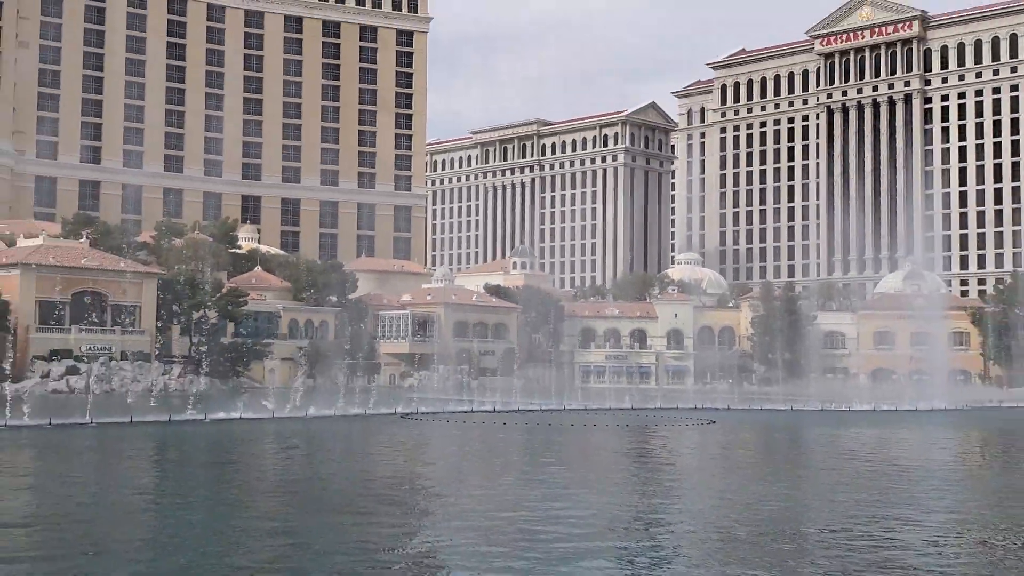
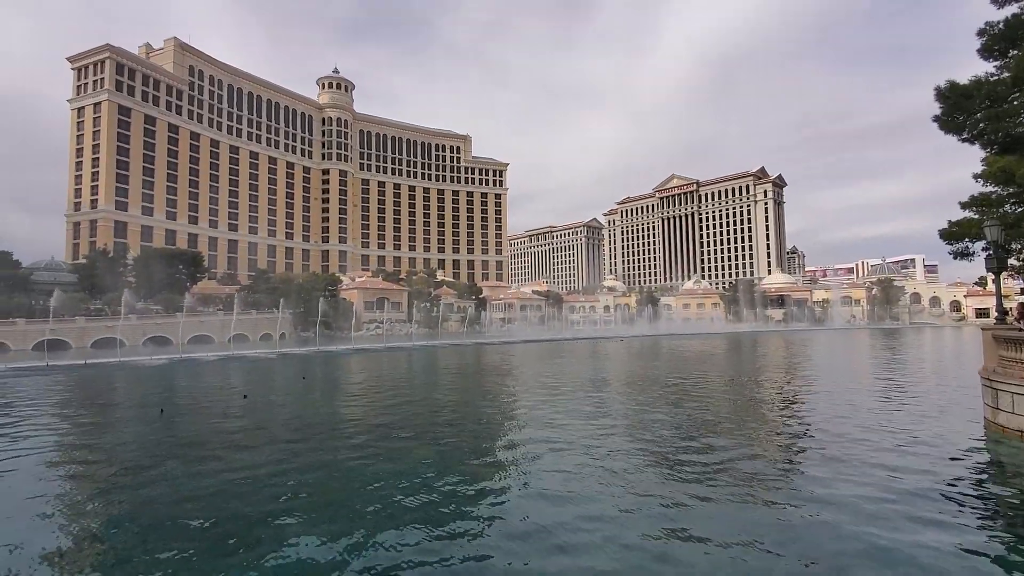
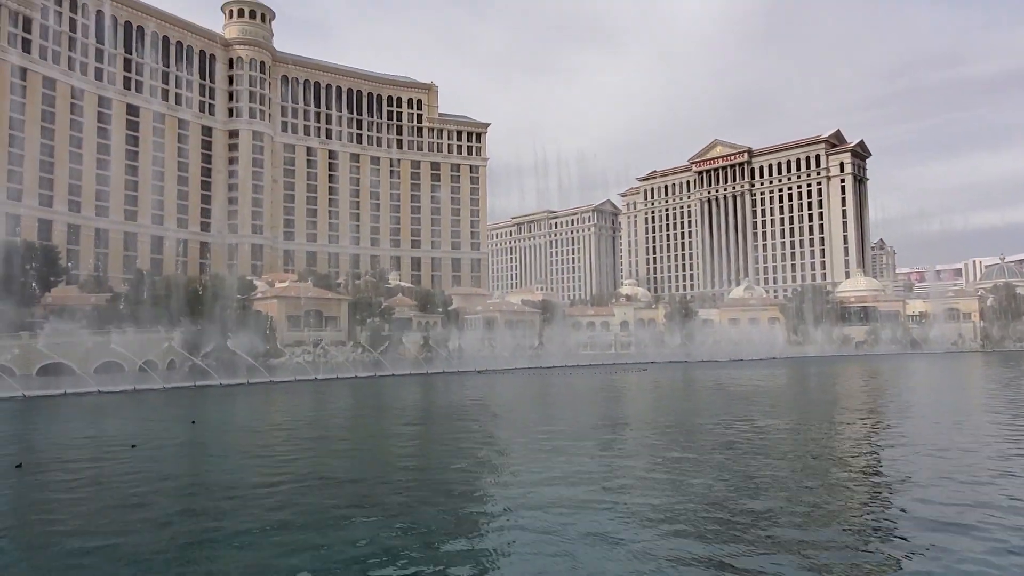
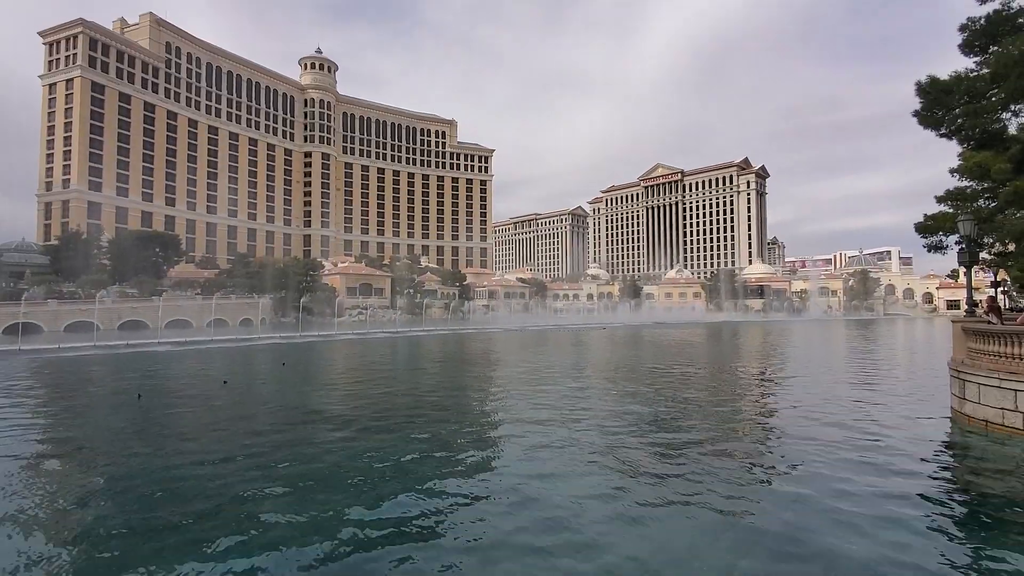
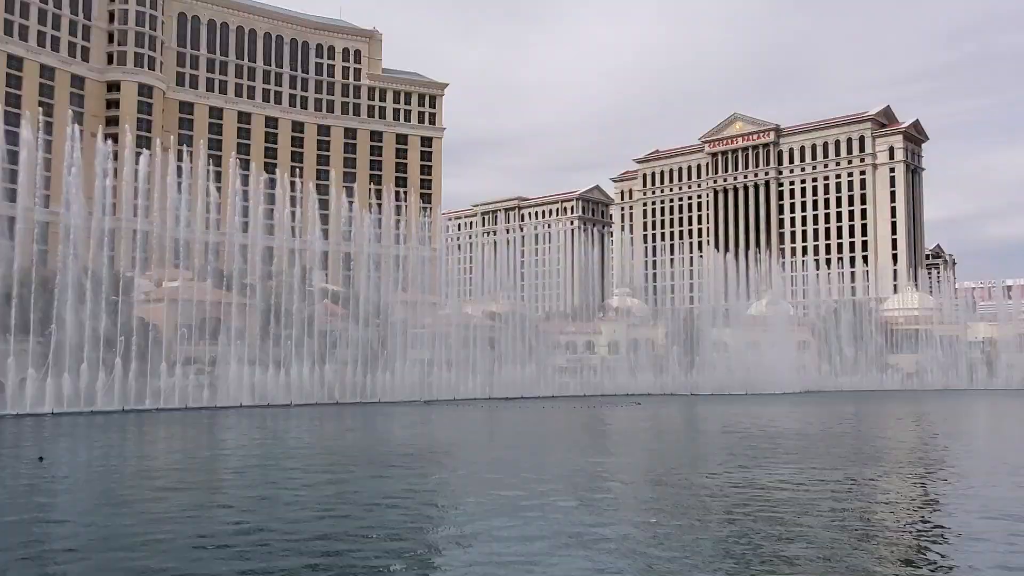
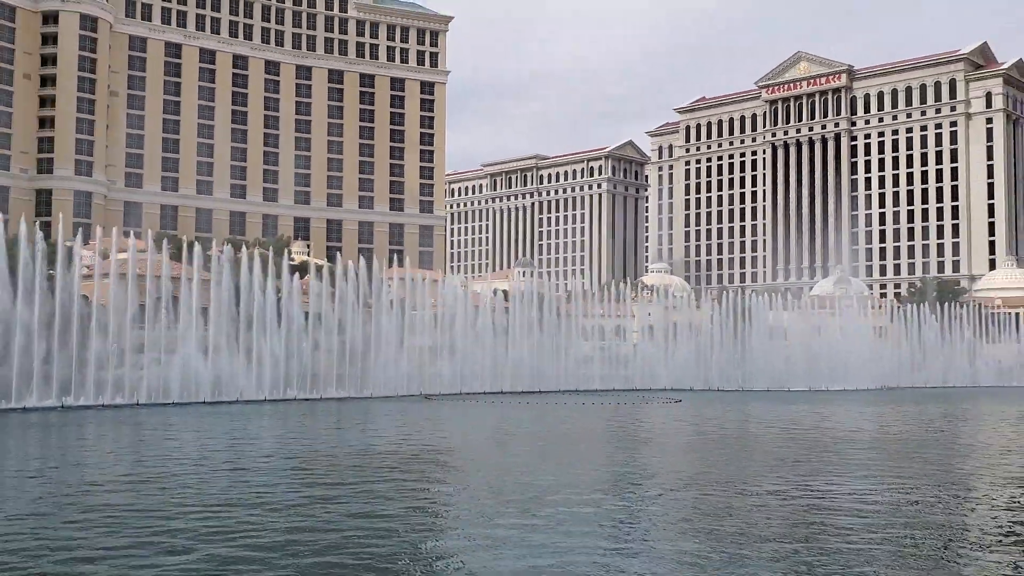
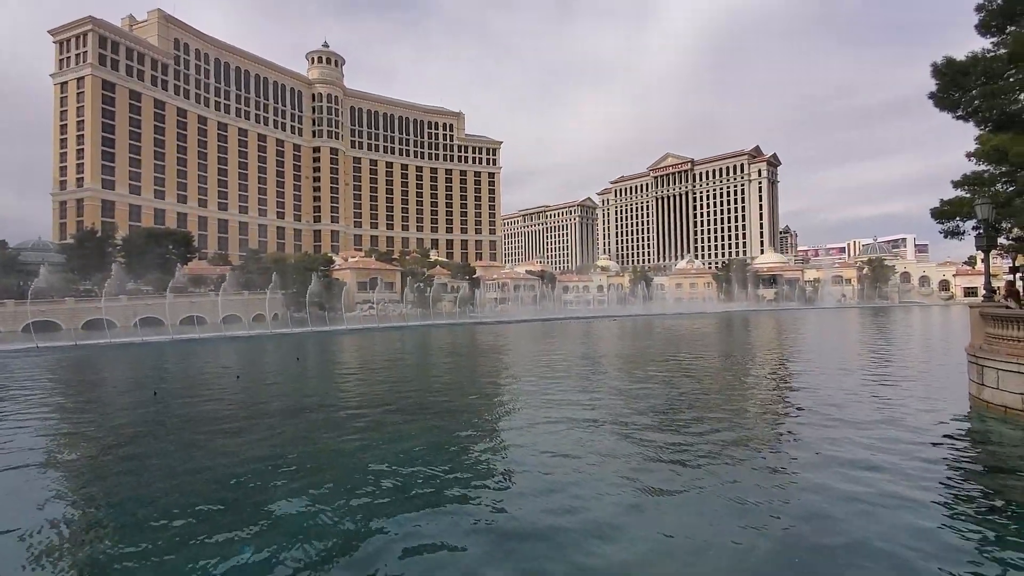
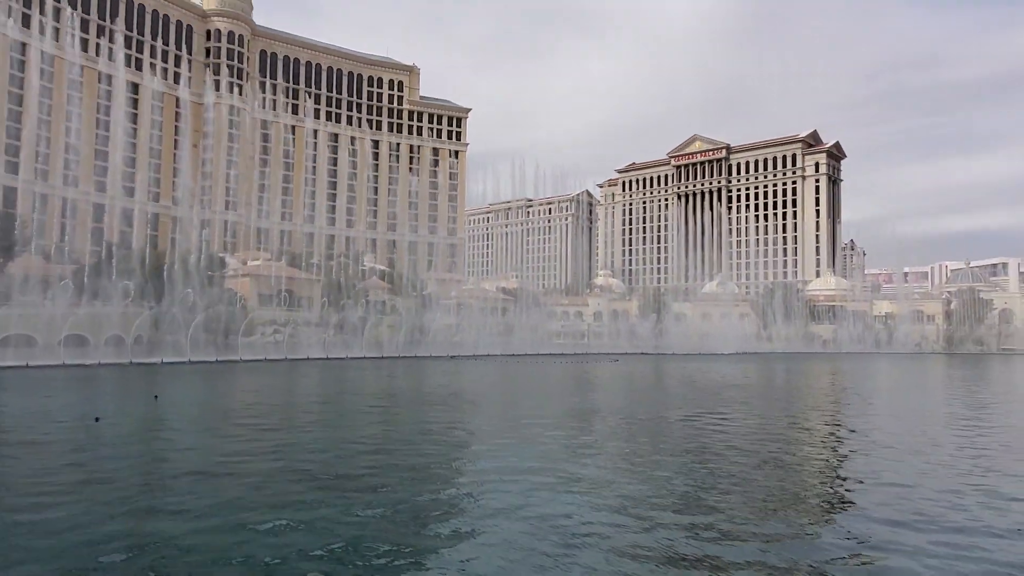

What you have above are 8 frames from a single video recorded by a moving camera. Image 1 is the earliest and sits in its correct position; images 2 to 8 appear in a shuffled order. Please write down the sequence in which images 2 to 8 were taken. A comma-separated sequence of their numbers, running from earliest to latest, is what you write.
6, 5, 8, 3, 4, 2, 7
